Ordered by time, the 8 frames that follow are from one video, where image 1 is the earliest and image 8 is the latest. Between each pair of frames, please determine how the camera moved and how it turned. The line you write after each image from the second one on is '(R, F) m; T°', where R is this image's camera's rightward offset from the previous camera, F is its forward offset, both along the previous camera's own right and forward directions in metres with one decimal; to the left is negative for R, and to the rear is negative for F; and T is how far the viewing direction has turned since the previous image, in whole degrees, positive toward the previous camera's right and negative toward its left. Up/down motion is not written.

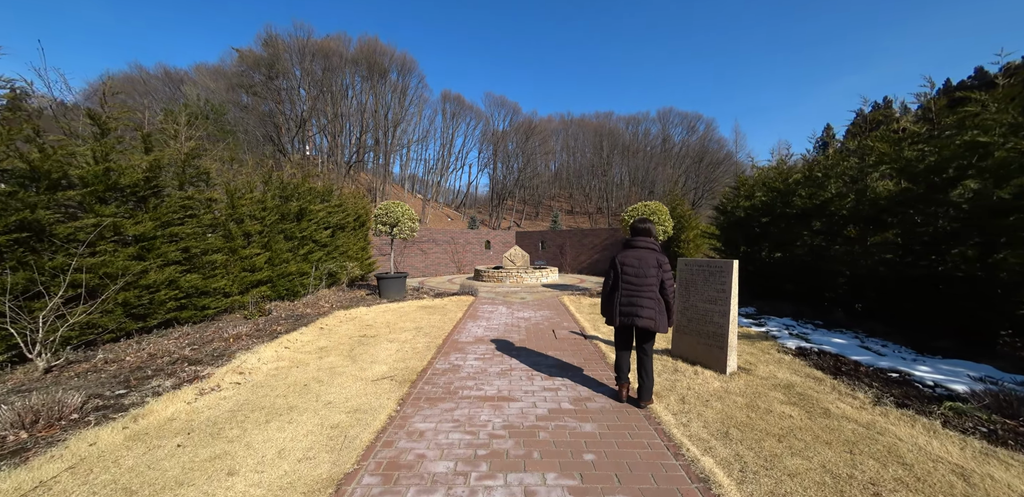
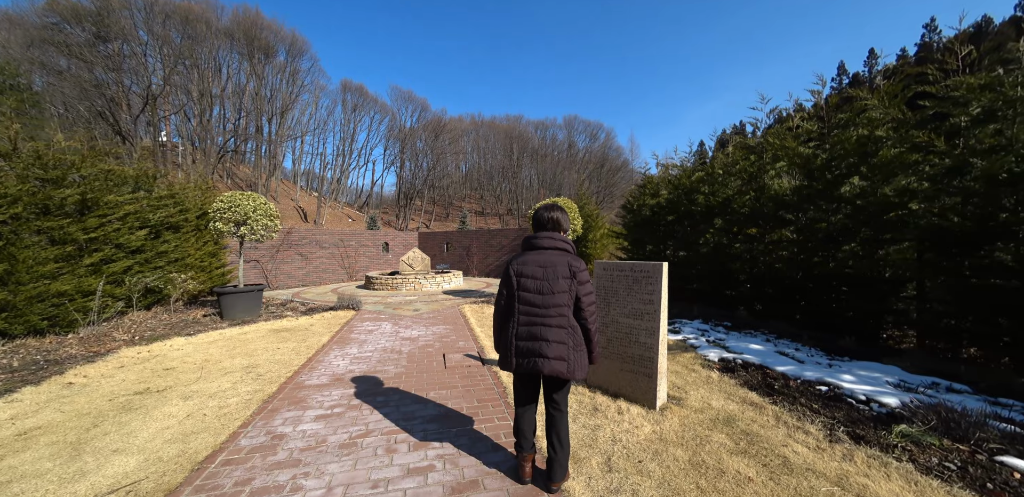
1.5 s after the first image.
(+0.4, +1.2) m; +13°
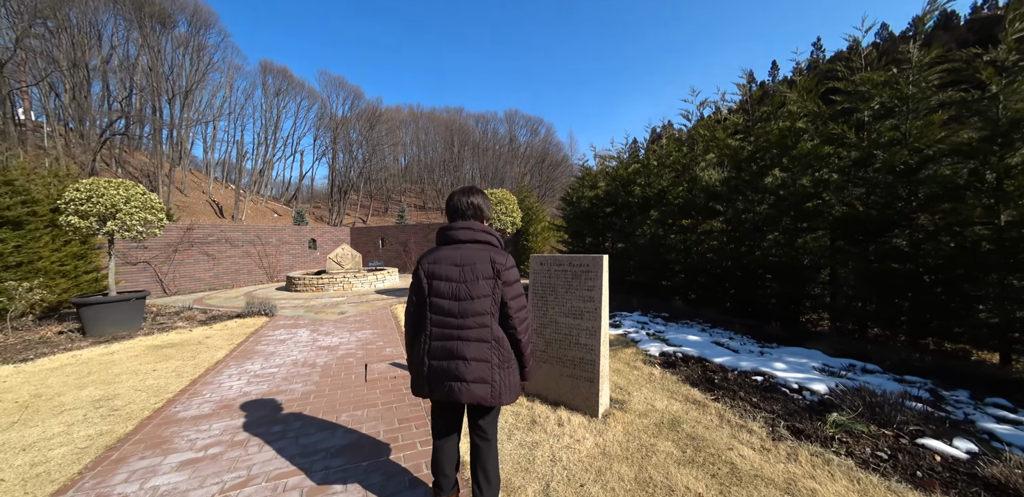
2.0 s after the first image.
(+0.1, +0.4) m; +8°
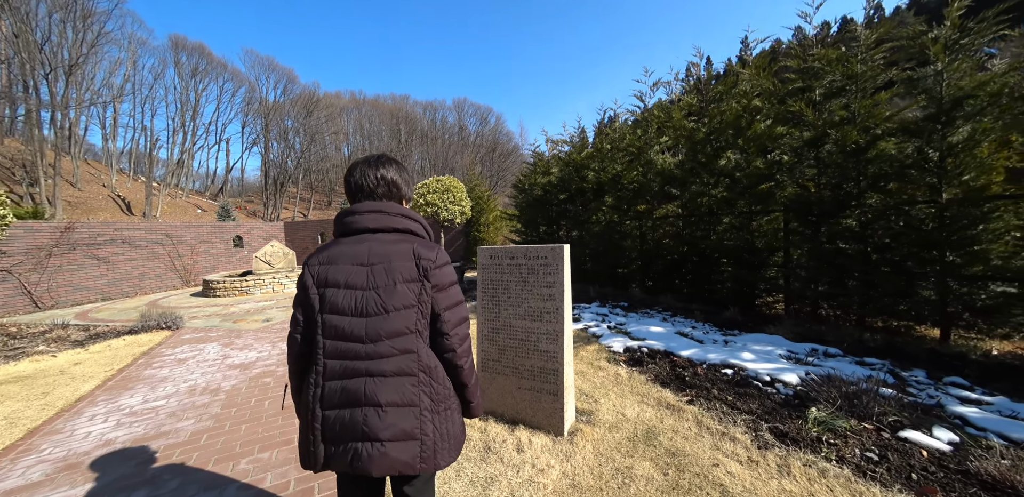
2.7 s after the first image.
(+0.1, +0.5) m; +7°
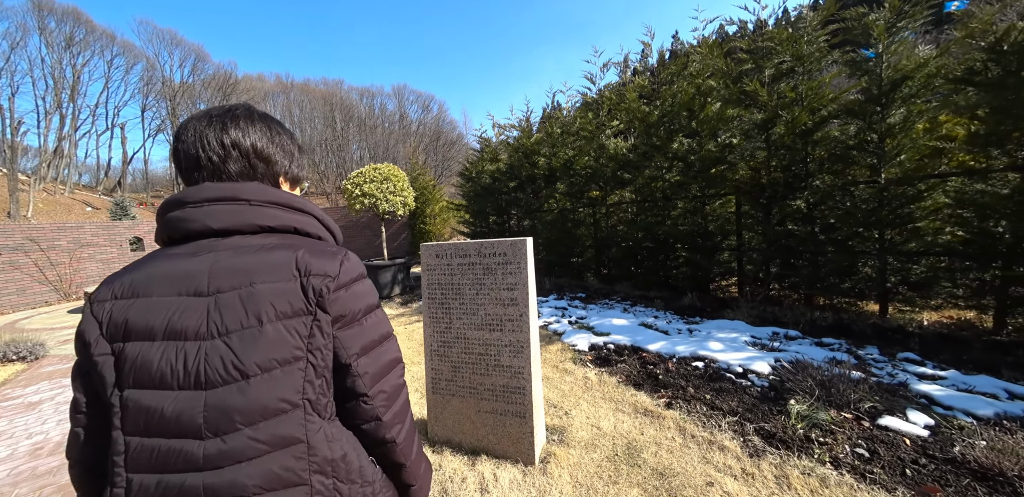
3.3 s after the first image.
(0.0, +0.5) m; +8°
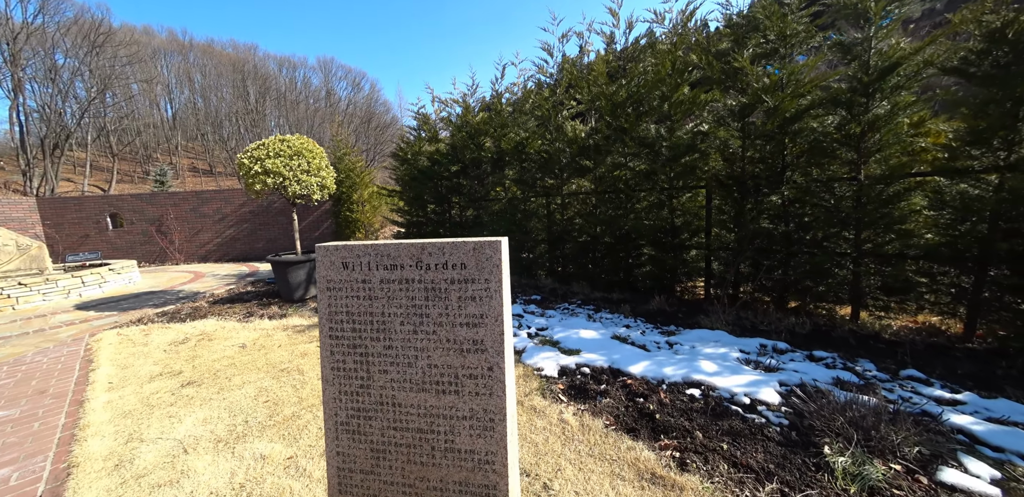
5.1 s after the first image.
(-0.1, +0.9) m; +9°
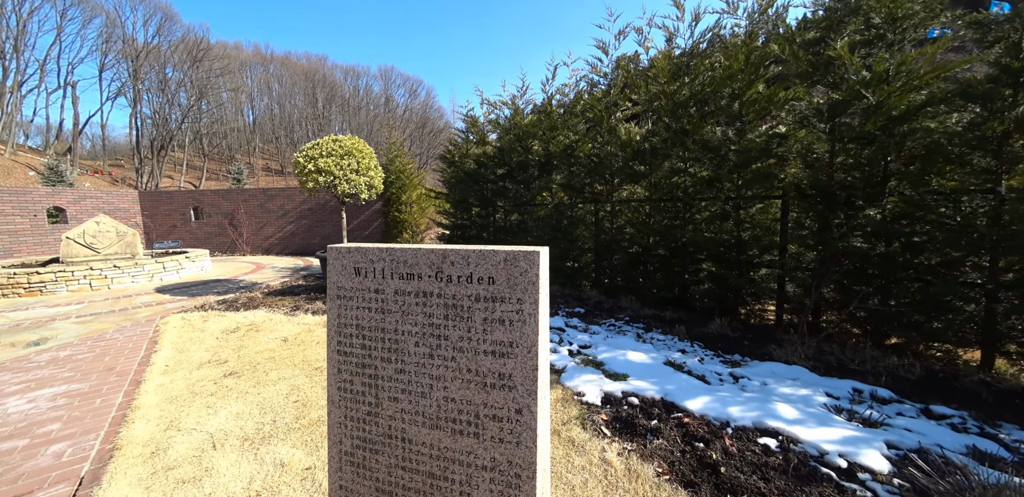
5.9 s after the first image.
(0.0, +0.3) m; -7°
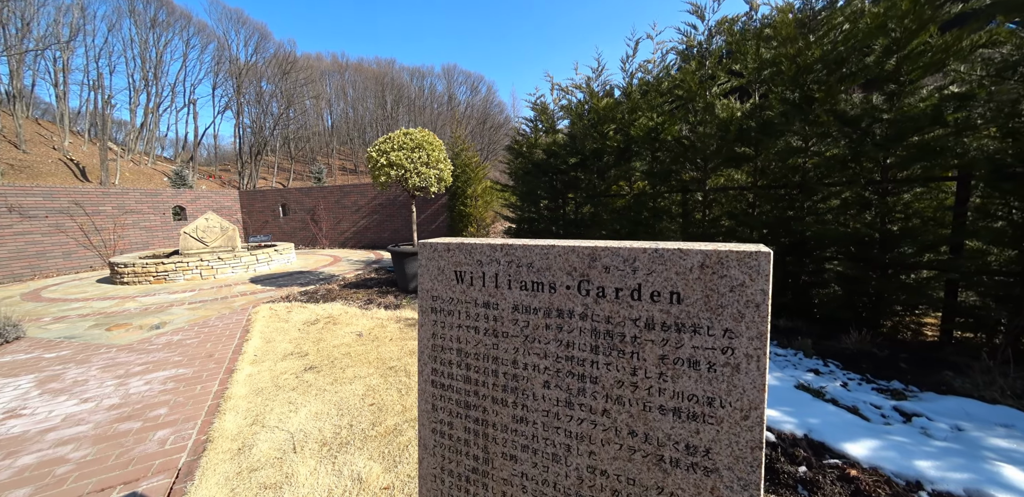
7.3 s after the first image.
(-0.2, +0.4) m; -9°
